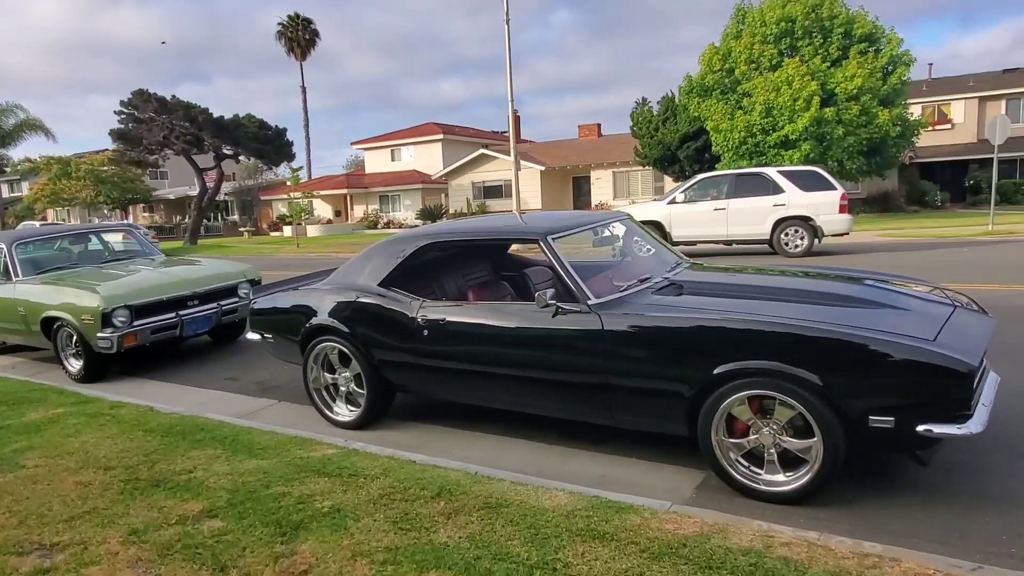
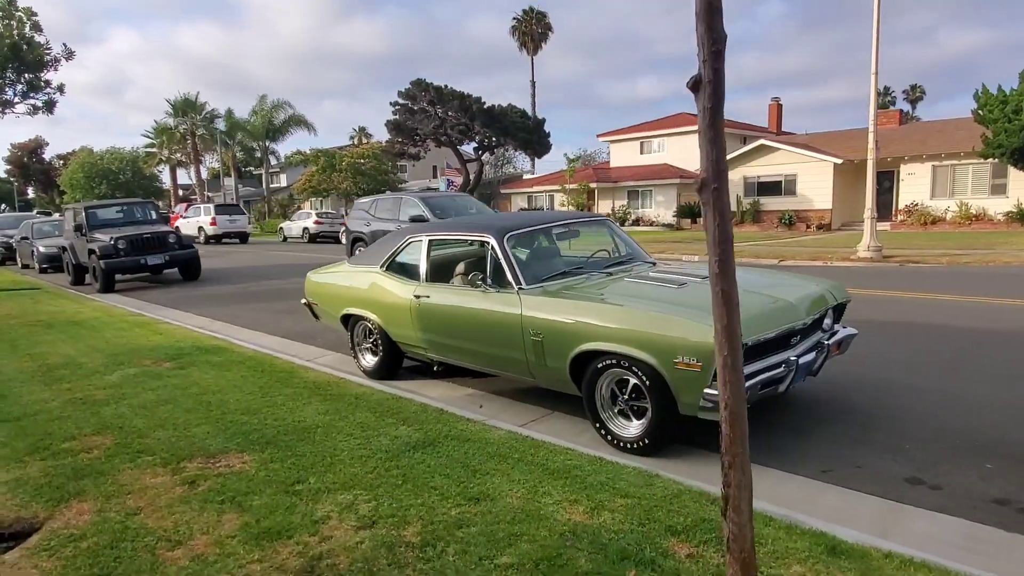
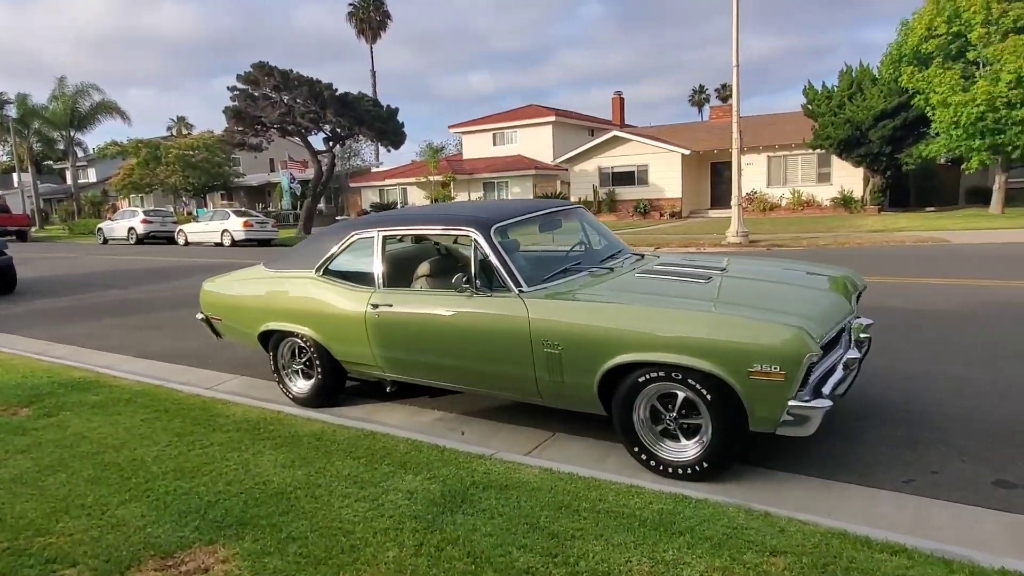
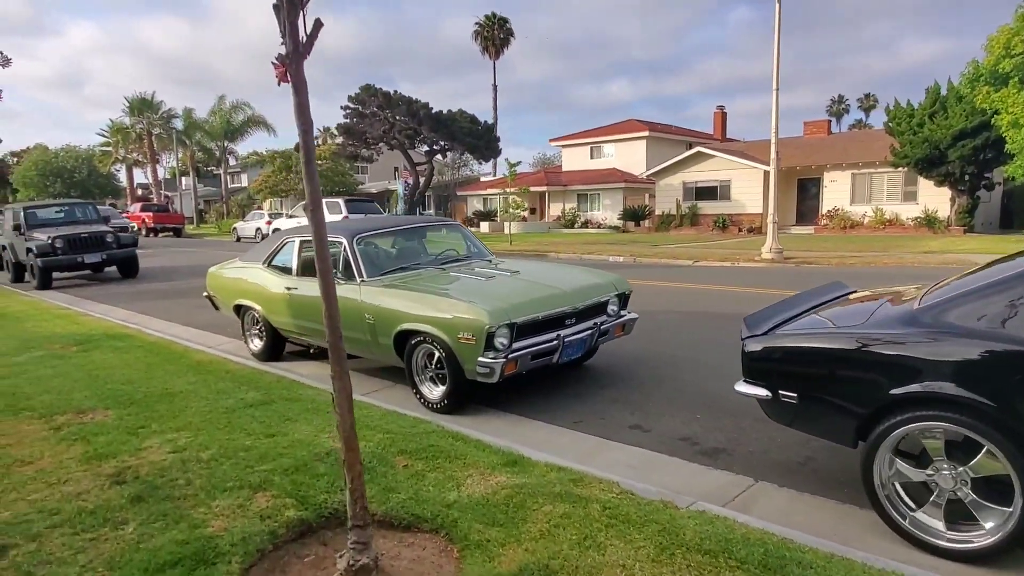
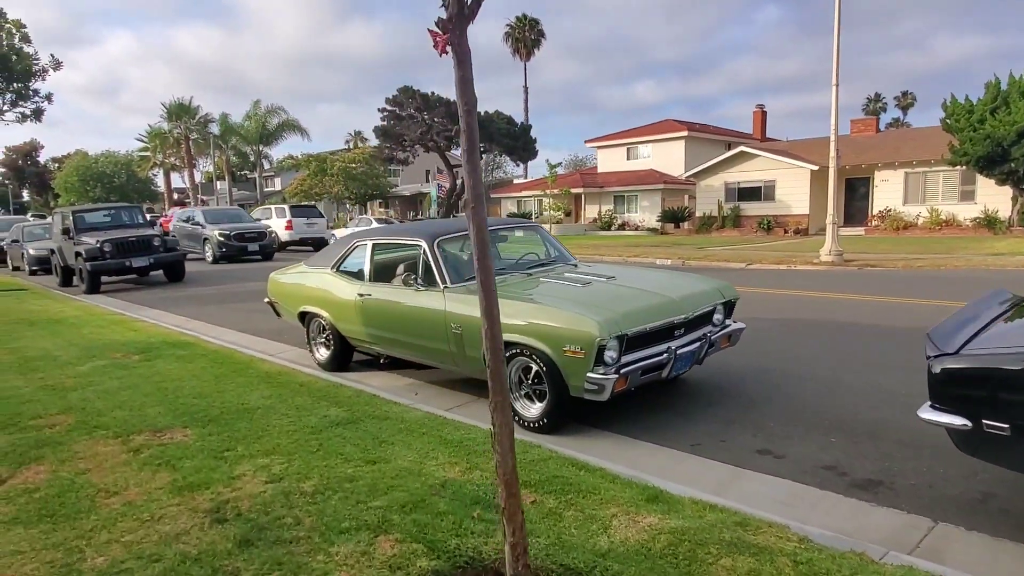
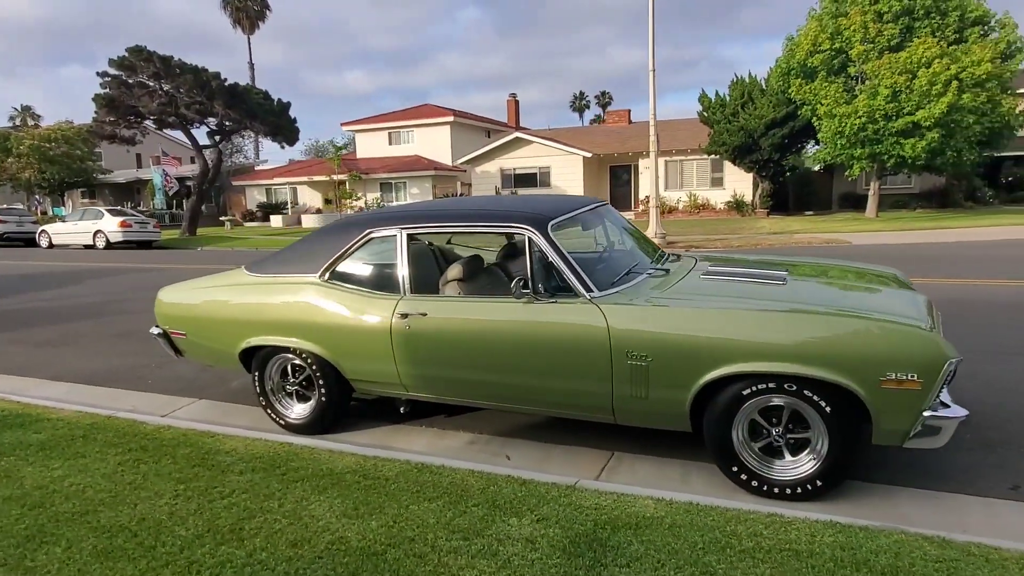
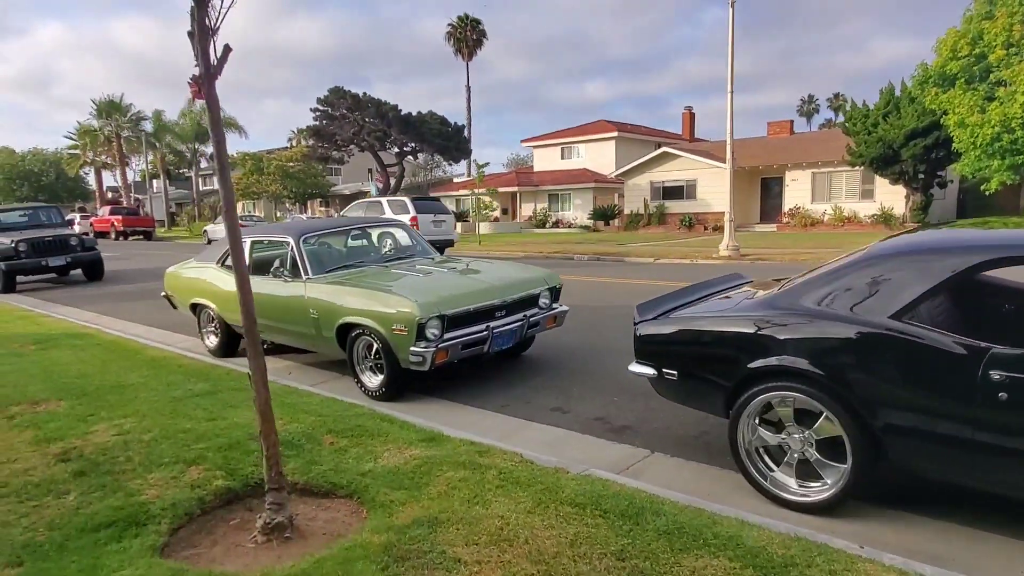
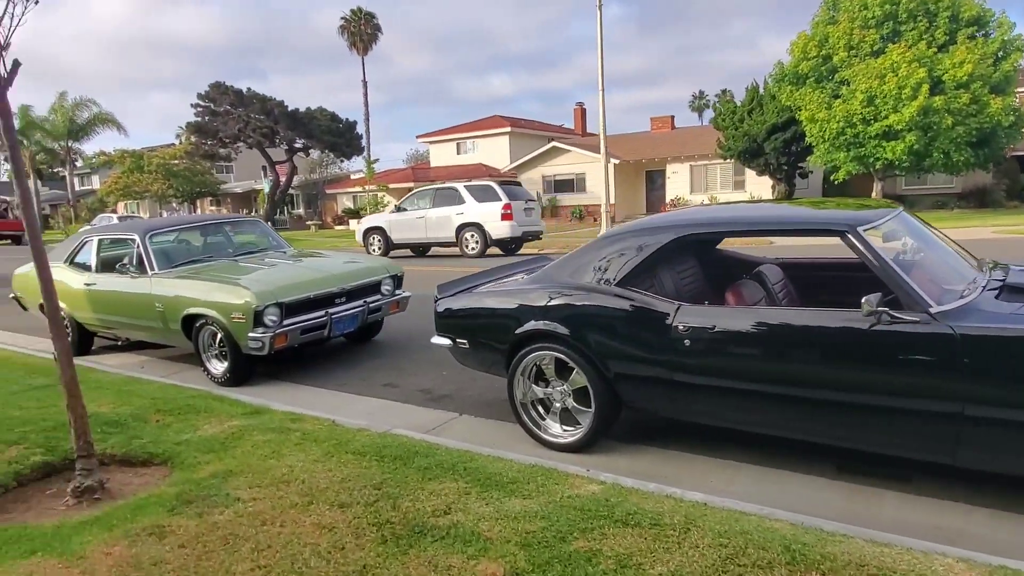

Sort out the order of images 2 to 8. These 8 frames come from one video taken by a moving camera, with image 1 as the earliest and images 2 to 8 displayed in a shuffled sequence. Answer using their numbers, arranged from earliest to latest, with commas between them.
8, 7, 4, 5, 2, 3, 6
